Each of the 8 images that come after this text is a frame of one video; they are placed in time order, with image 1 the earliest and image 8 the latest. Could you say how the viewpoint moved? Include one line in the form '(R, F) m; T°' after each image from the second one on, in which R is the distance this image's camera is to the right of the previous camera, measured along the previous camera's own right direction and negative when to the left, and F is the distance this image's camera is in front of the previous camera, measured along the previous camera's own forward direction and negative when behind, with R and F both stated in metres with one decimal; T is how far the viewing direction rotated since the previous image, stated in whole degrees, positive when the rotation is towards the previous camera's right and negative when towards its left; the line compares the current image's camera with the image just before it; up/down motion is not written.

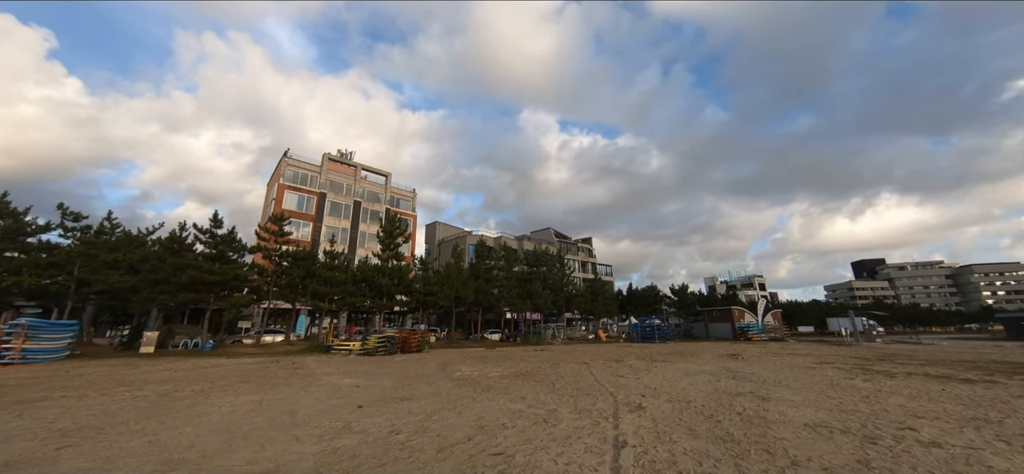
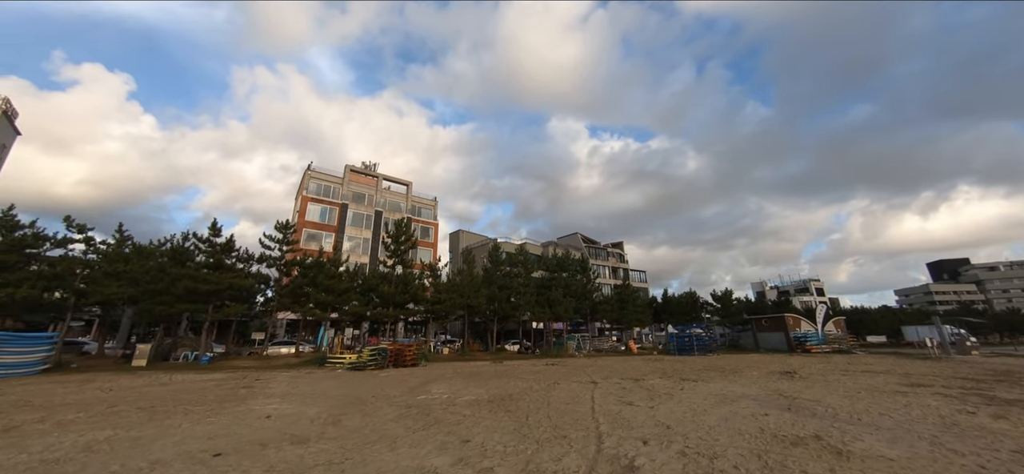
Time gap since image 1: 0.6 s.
(+1.9, +2.8) m; -5°
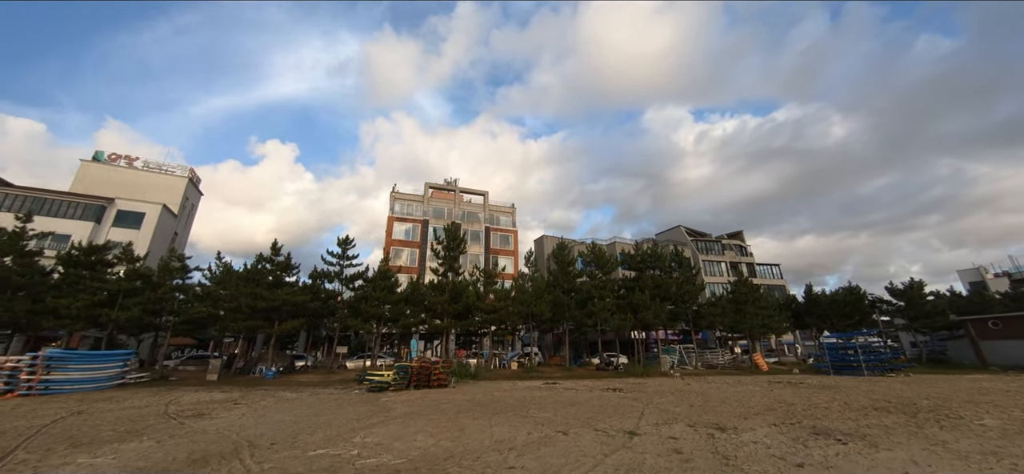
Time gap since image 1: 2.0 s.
(+3.5, +5.1) m; -17°
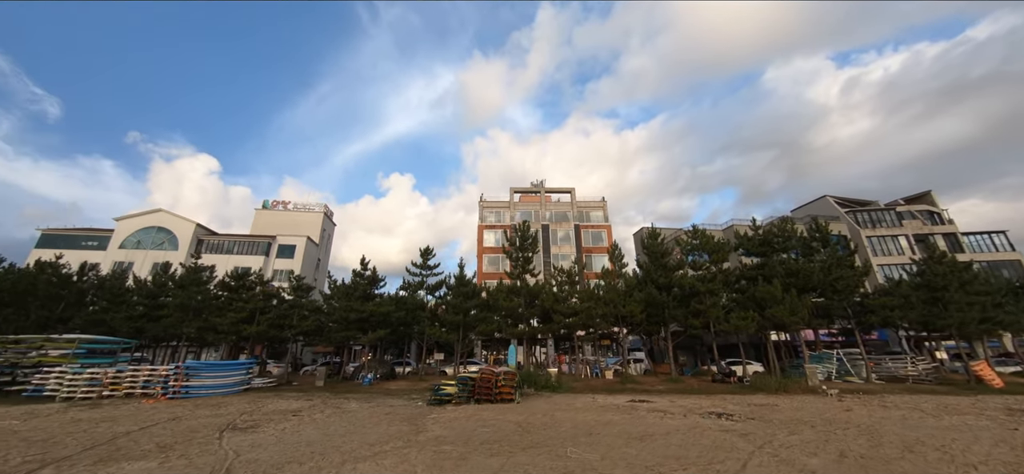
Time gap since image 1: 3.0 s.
(+2.1, +2.8) m; -17°
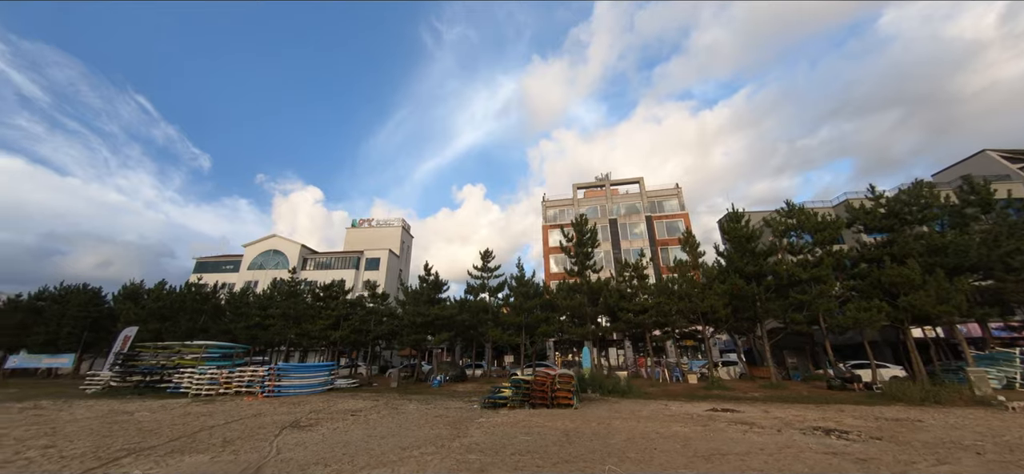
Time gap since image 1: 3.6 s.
(+1.3, +1.1) m; -12°
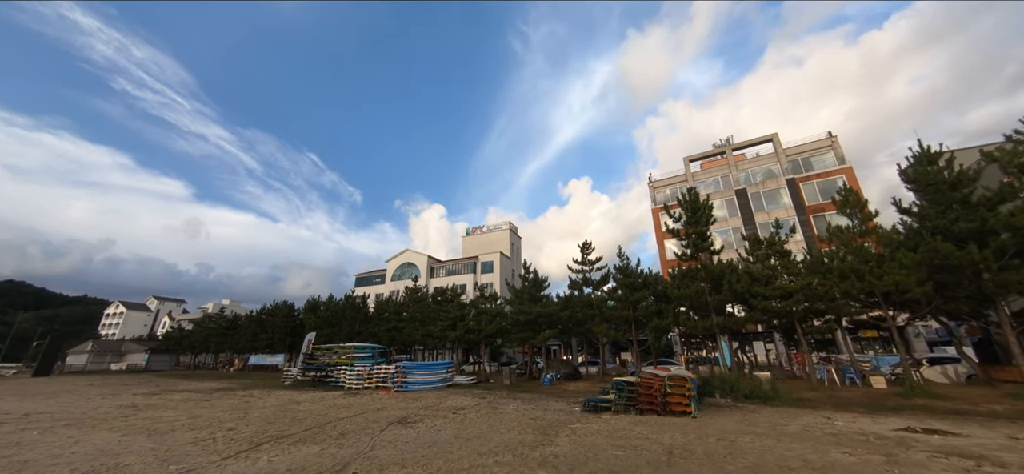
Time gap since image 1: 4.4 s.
(+1.2, +1.2) m; -19°
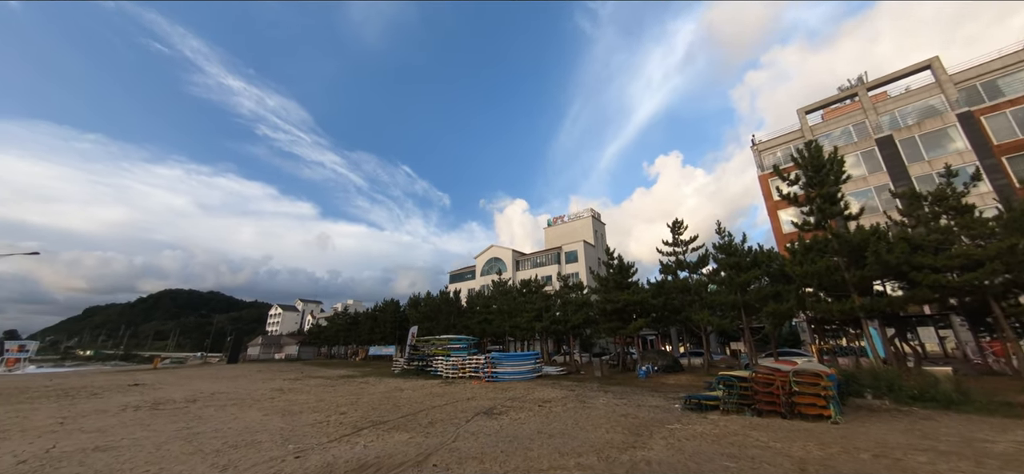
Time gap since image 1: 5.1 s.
(+0.4, +0.8) m; -14°
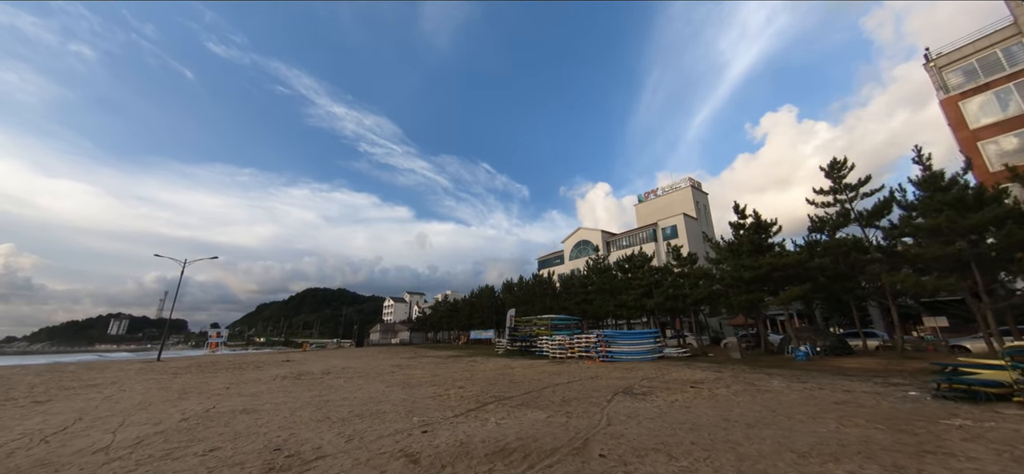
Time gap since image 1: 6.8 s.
(-1.5, +2.1) m; -14°
